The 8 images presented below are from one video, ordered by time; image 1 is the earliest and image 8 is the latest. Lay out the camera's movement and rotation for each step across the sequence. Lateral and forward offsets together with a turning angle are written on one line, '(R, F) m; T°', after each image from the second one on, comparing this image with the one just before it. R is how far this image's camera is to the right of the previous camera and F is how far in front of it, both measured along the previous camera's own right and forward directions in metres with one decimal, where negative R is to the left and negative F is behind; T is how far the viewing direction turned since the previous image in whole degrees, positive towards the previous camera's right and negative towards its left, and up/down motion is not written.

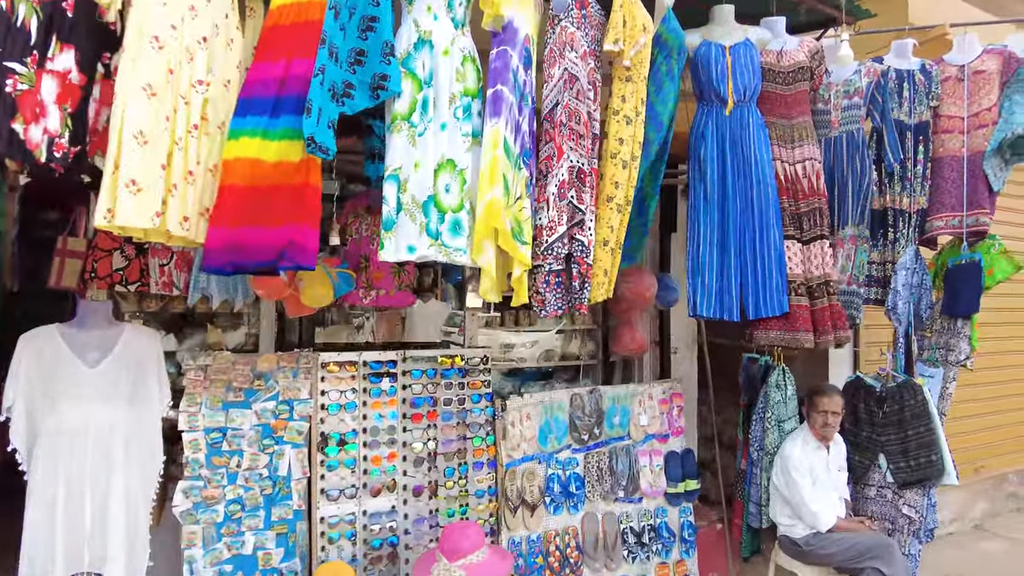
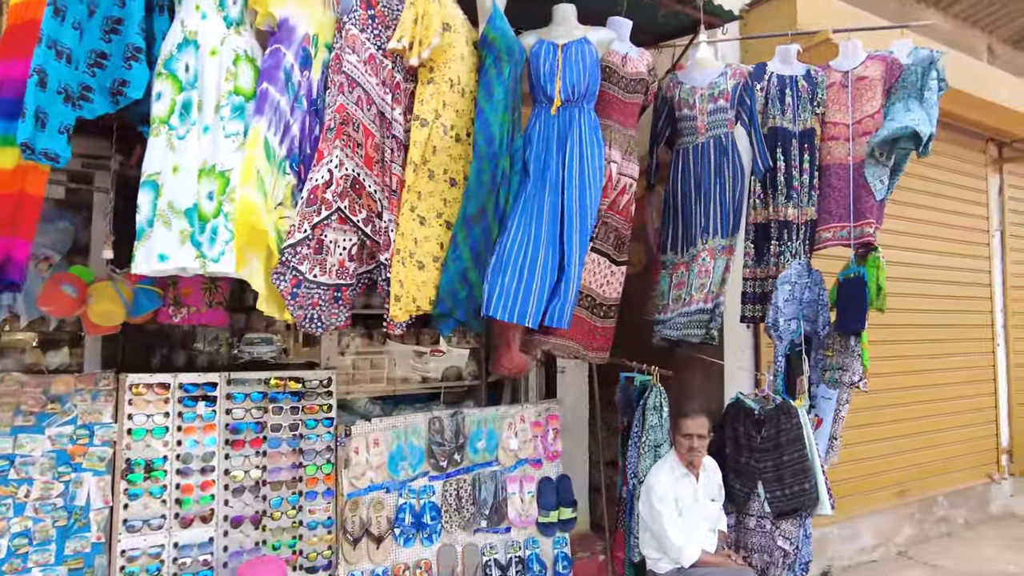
(+0.7, +0.2) m; 0°
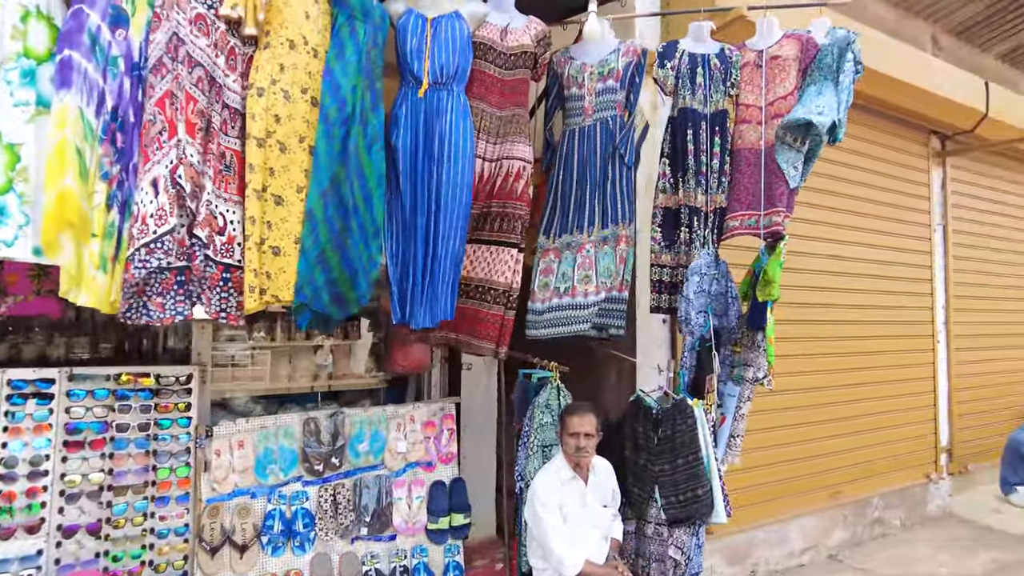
(+0.5, +0.2) m; +1°
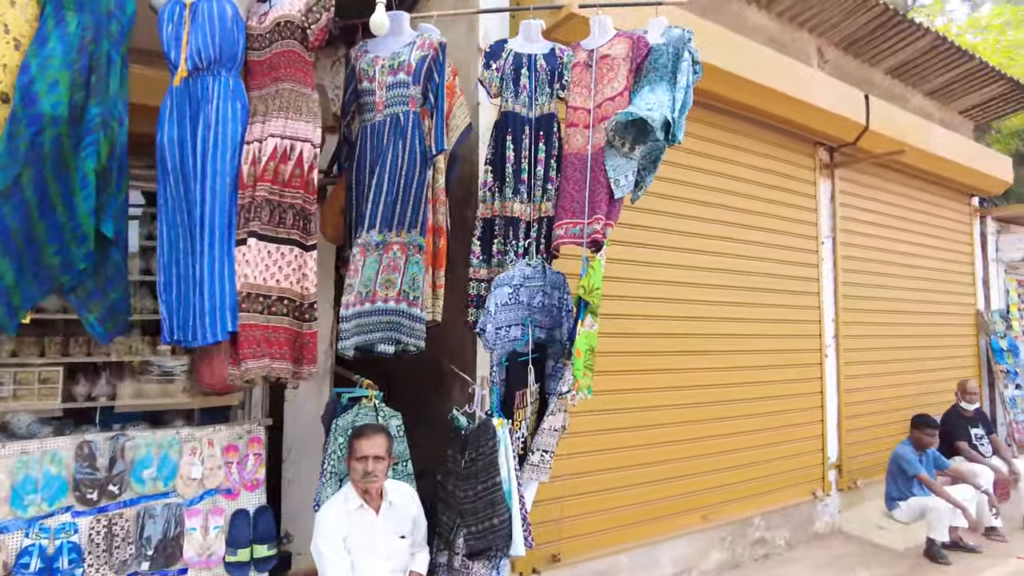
(+0.7, +0.2) m; +3°
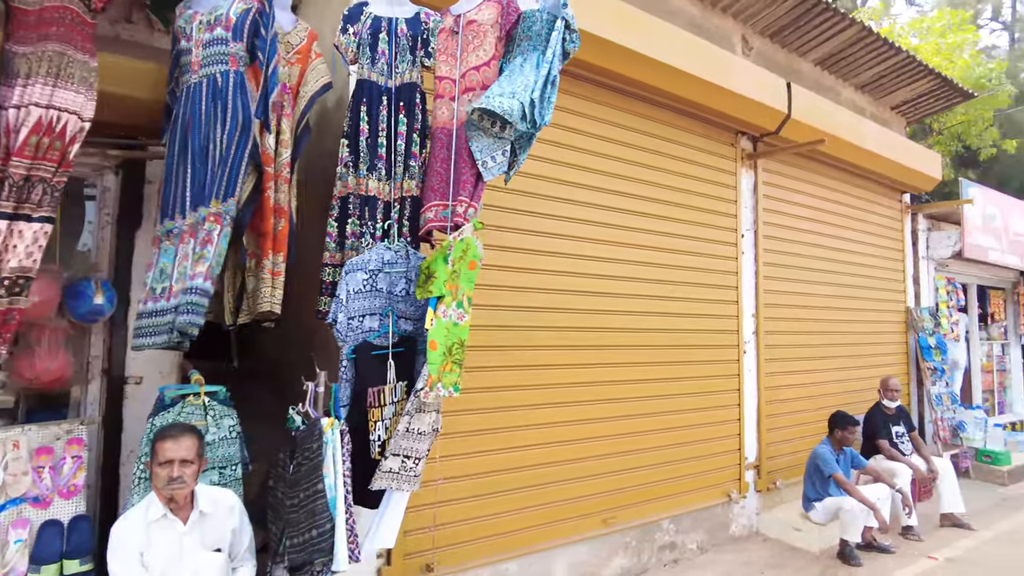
(+0.5, +0.3) m; +3°
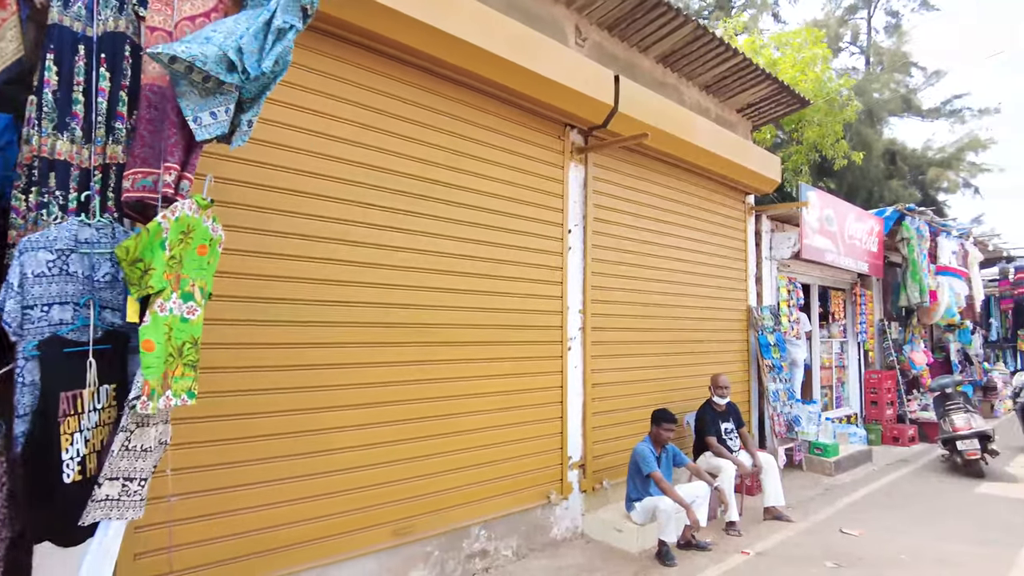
(+0.7, +0.2) m; +8°
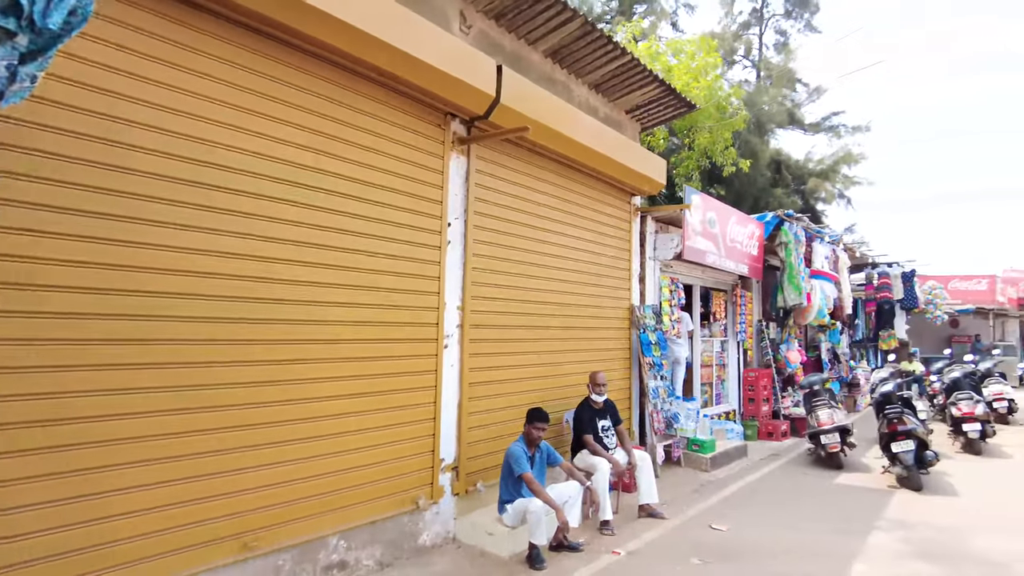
(+0.3, +0.2) m; +8°
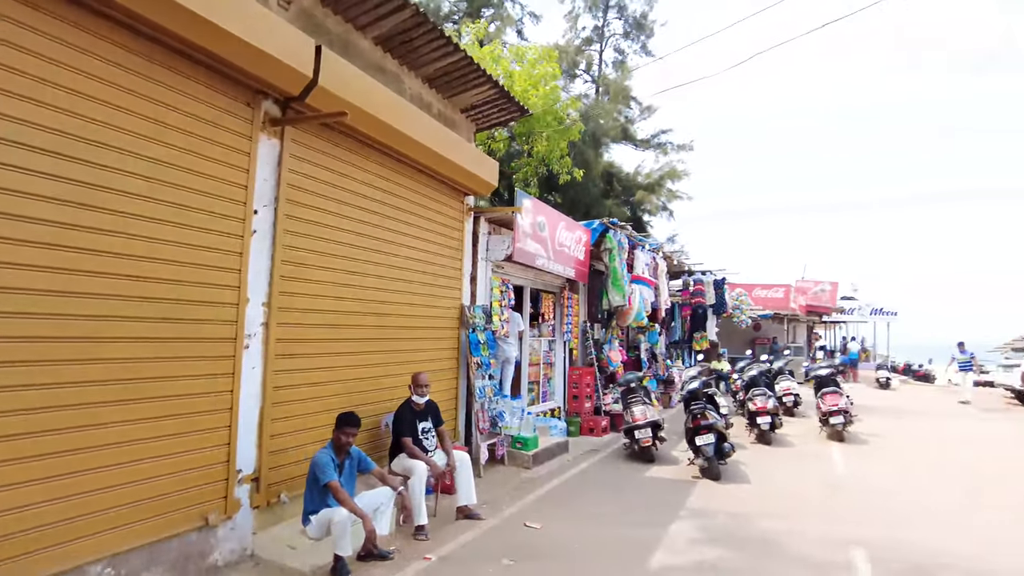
(+0.2, +0.1) m; +13°
